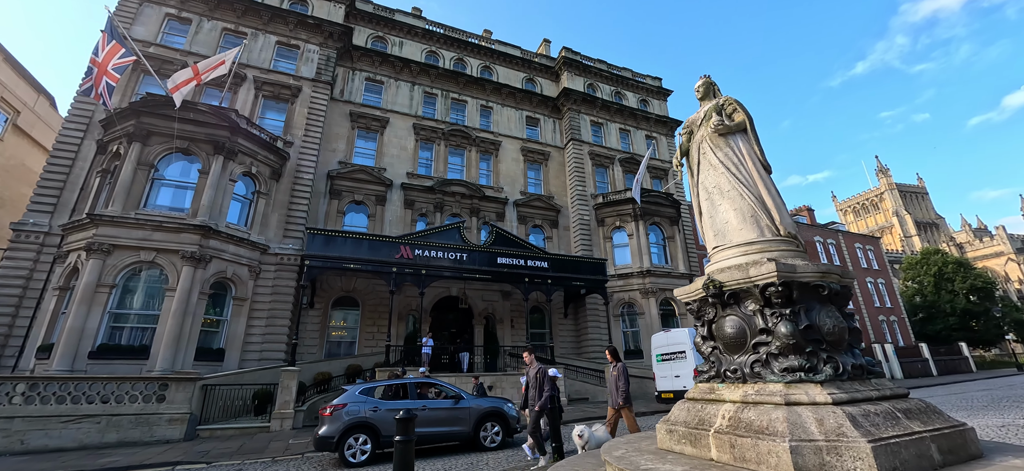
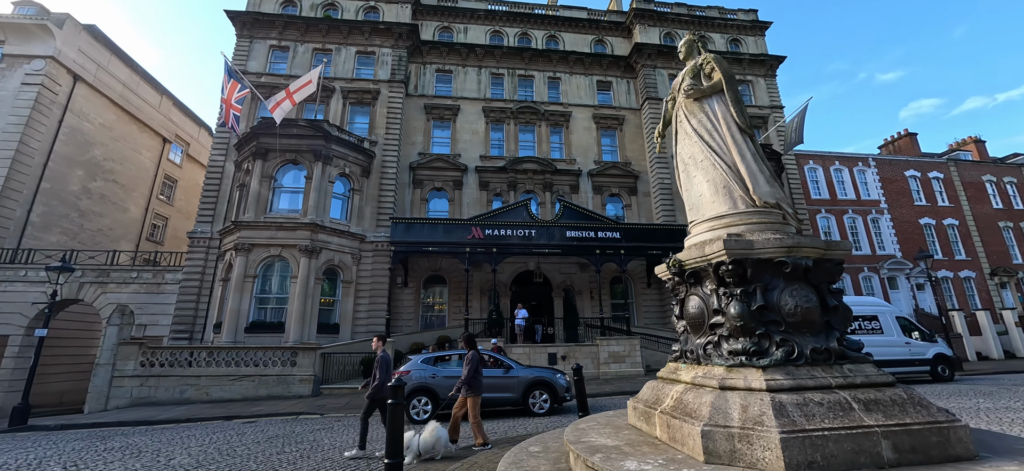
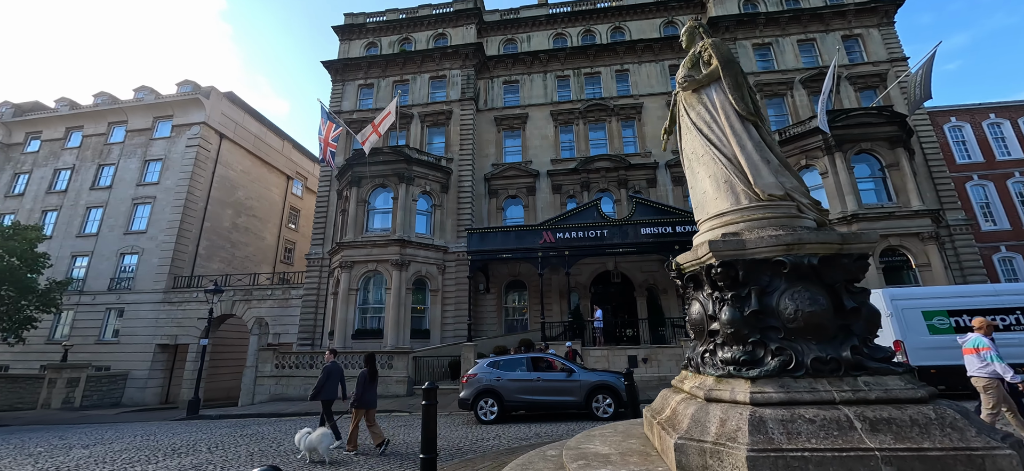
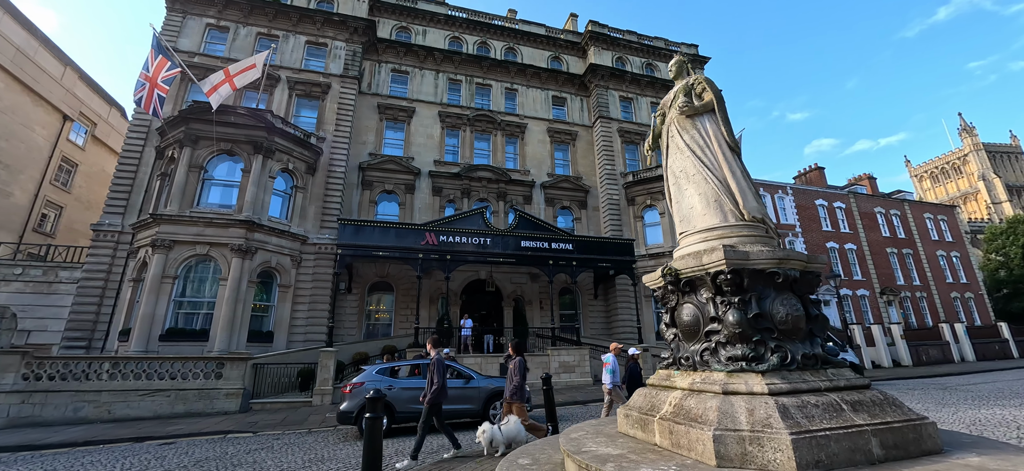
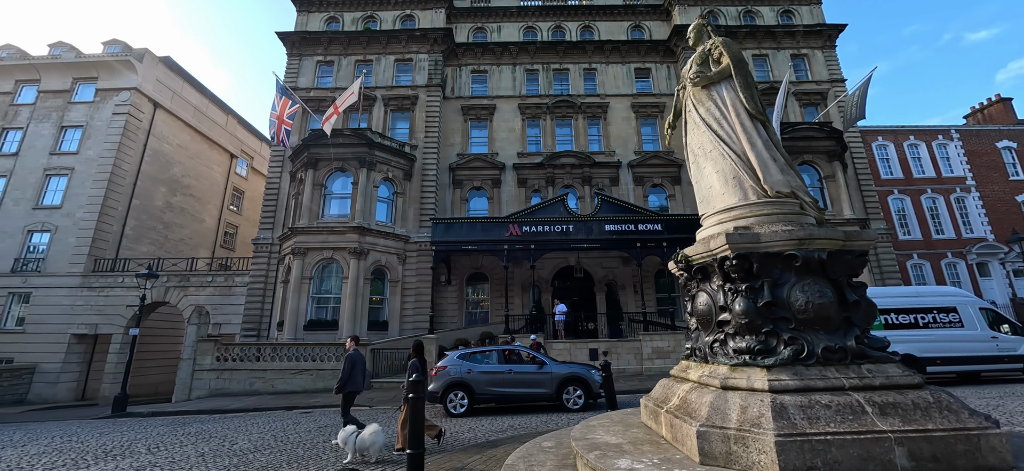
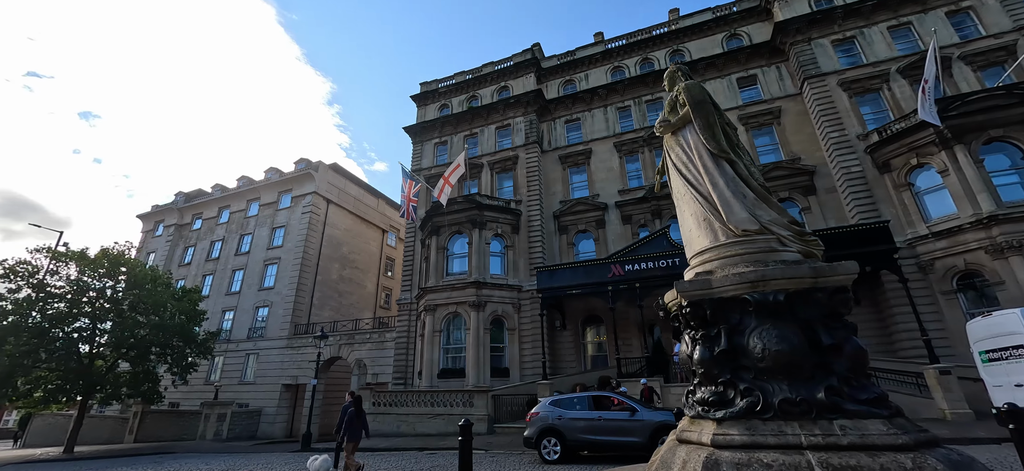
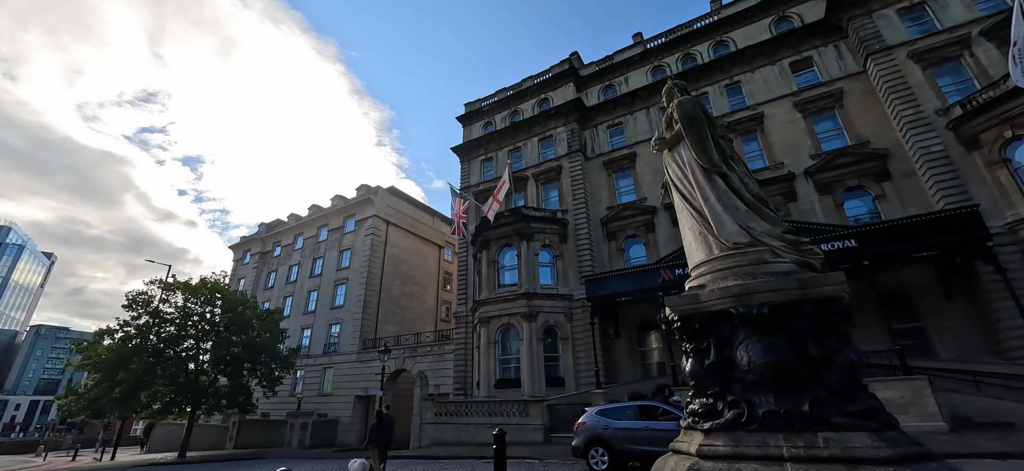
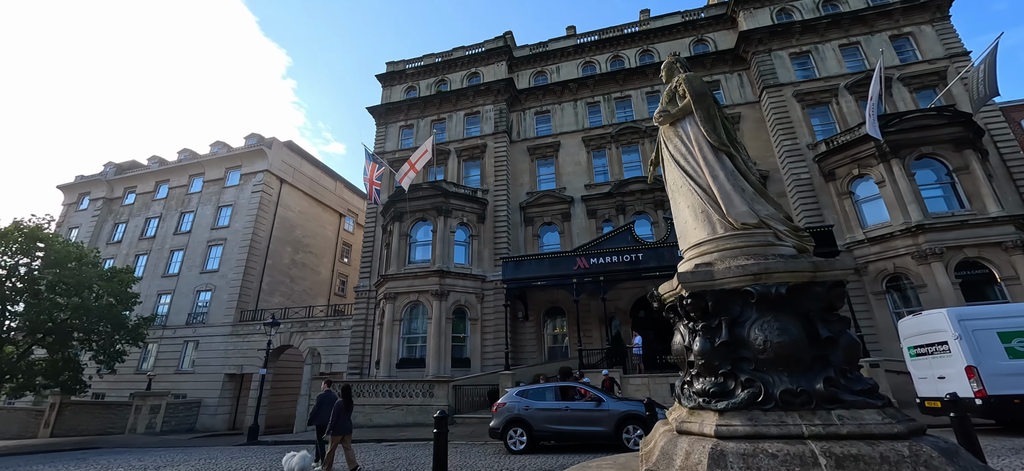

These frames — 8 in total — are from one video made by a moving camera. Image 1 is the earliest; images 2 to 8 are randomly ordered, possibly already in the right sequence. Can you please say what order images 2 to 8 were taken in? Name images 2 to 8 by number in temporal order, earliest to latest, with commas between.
4, 2, 5, 3, 8, 6, 7
